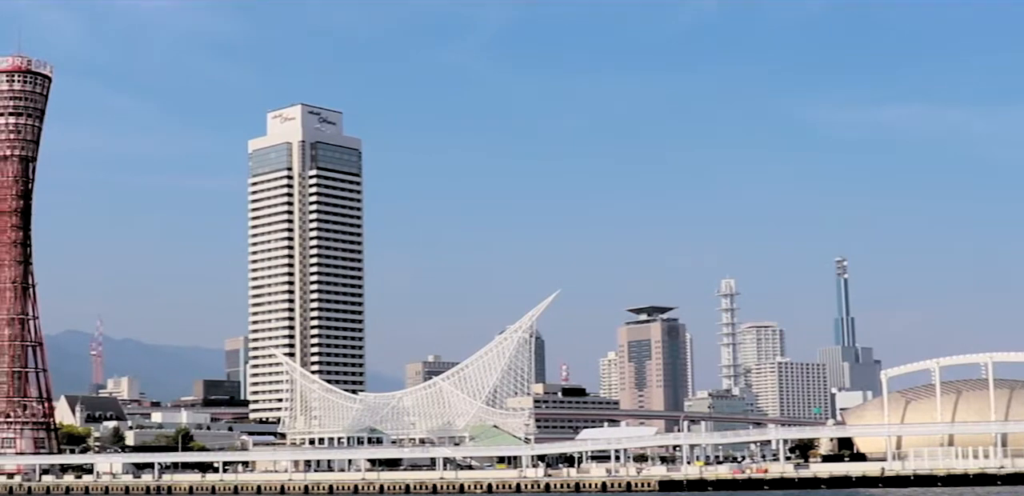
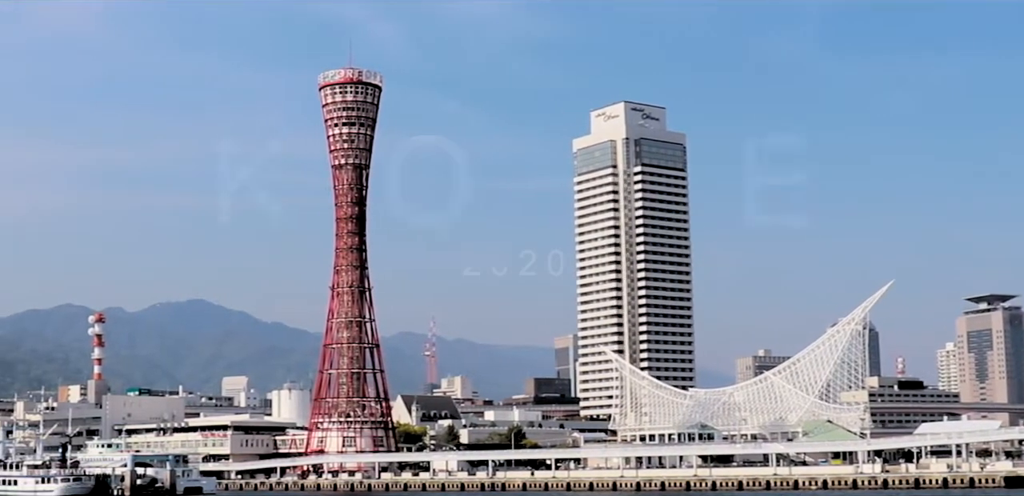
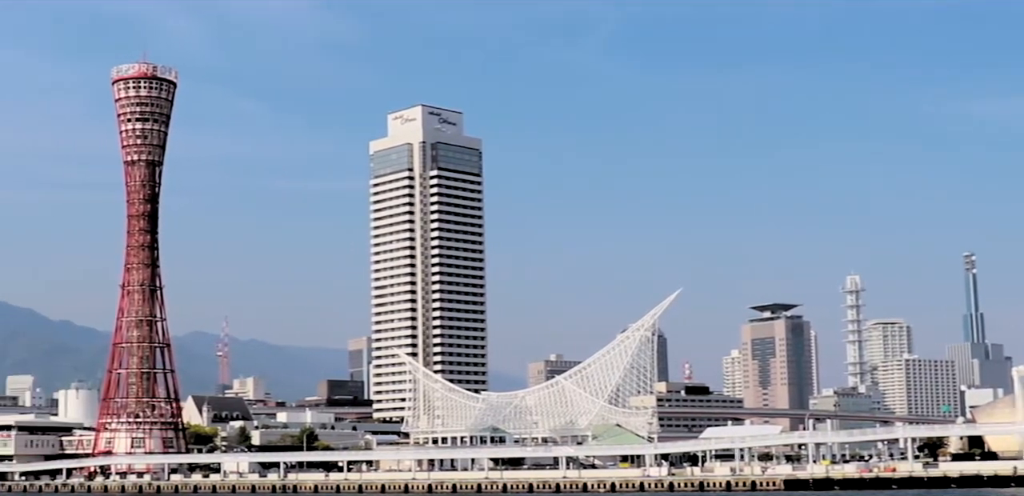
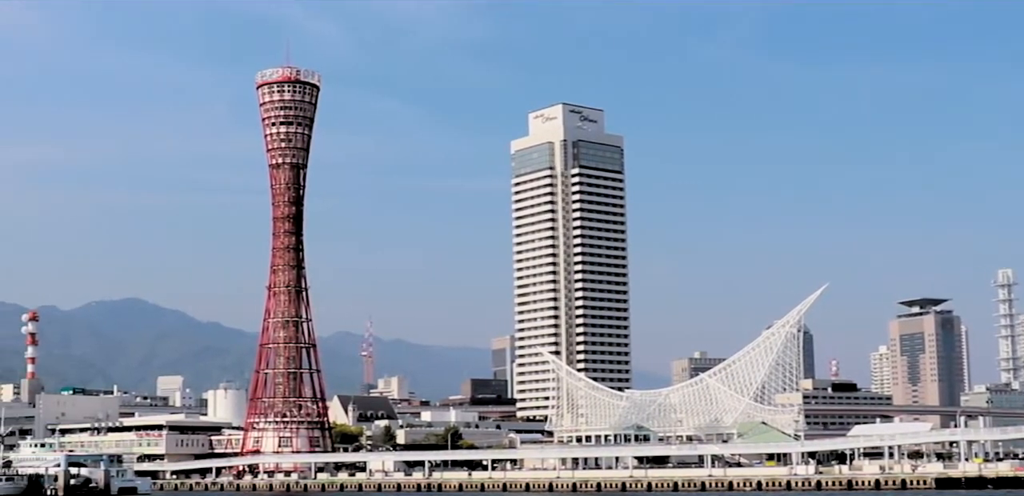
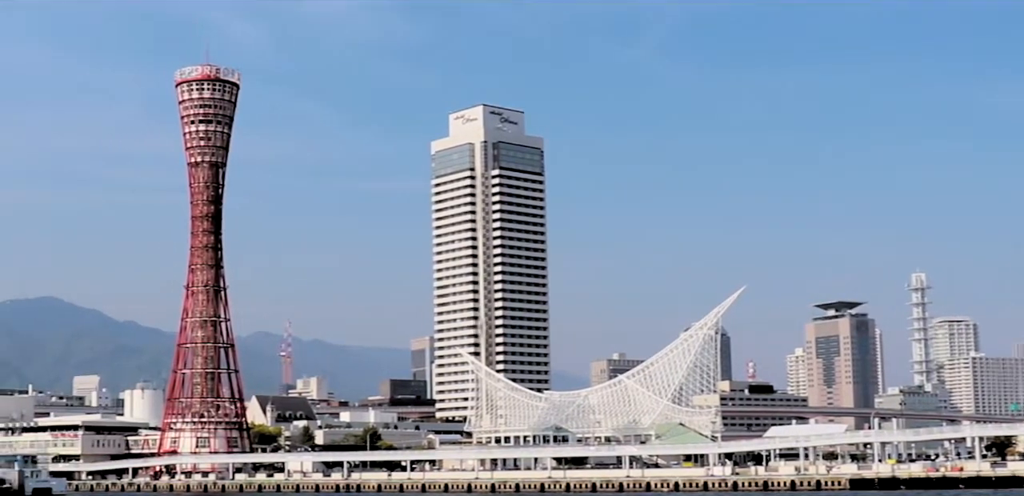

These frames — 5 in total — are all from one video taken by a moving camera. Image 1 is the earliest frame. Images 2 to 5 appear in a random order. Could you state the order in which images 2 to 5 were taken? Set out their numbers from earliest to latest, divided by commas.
3, 5, 4, 2
